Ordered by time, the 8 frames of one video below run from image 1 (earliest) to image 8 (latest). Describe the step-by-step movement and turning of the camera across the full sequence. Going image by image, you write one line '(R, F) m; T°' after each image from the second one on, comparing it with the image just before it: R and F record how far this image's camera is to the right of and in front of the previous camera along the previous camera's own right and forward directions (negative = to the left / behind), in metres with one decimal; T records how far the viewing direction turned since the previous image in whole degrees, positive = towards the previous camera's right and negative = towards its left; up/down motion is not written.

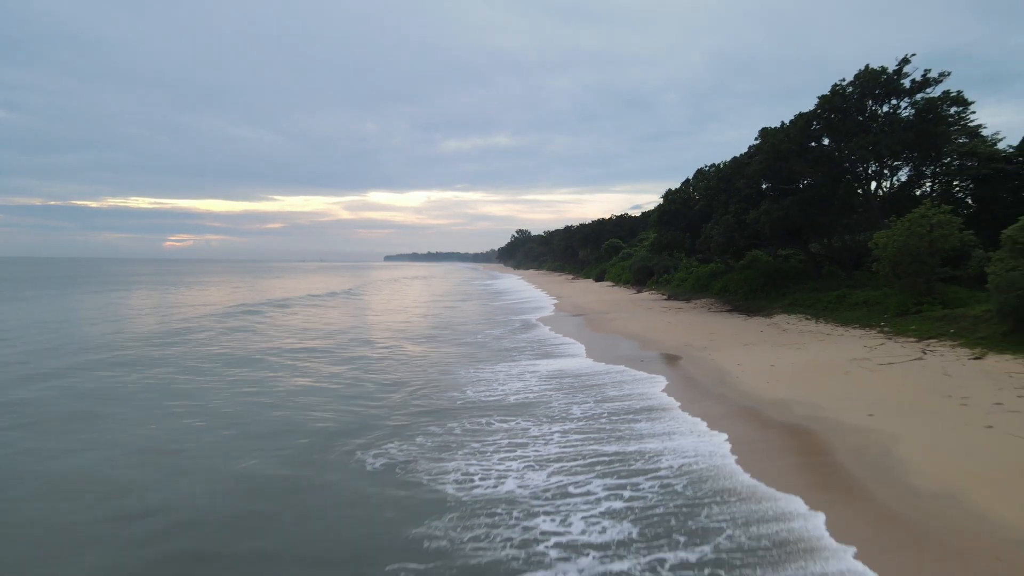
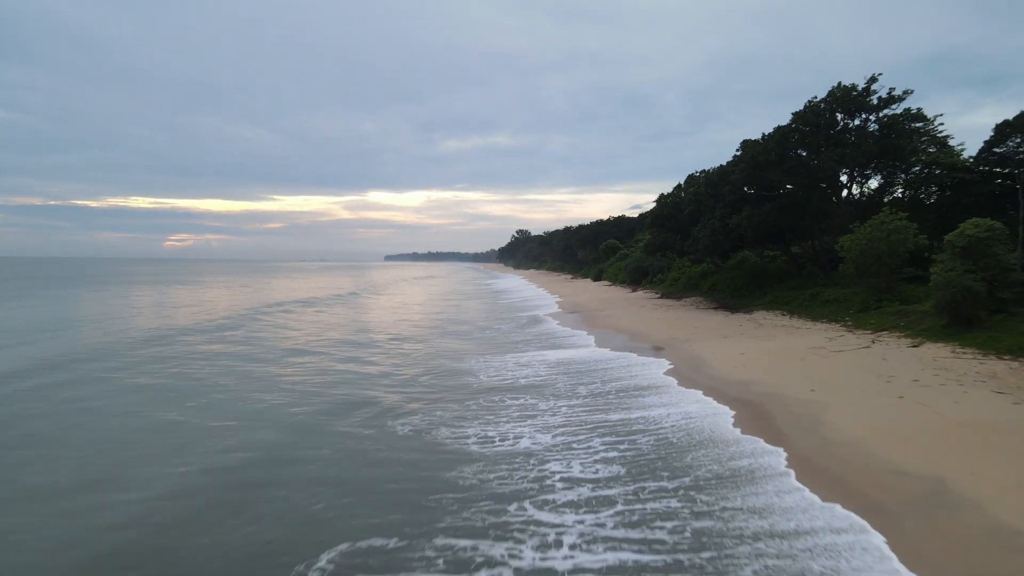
(-0.1, -1.5) m; 0°
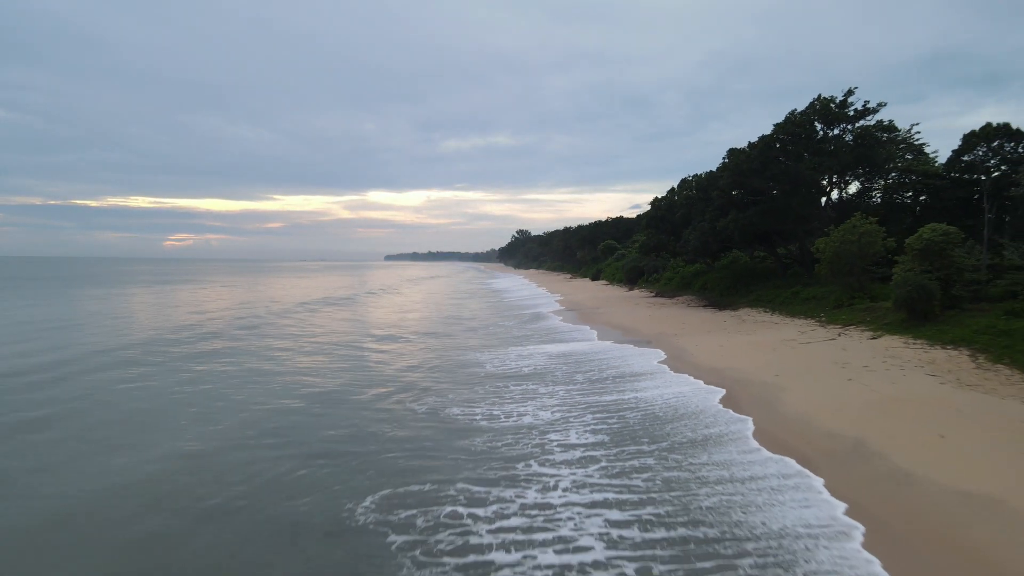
(-0.1, -1.2) m; 0°
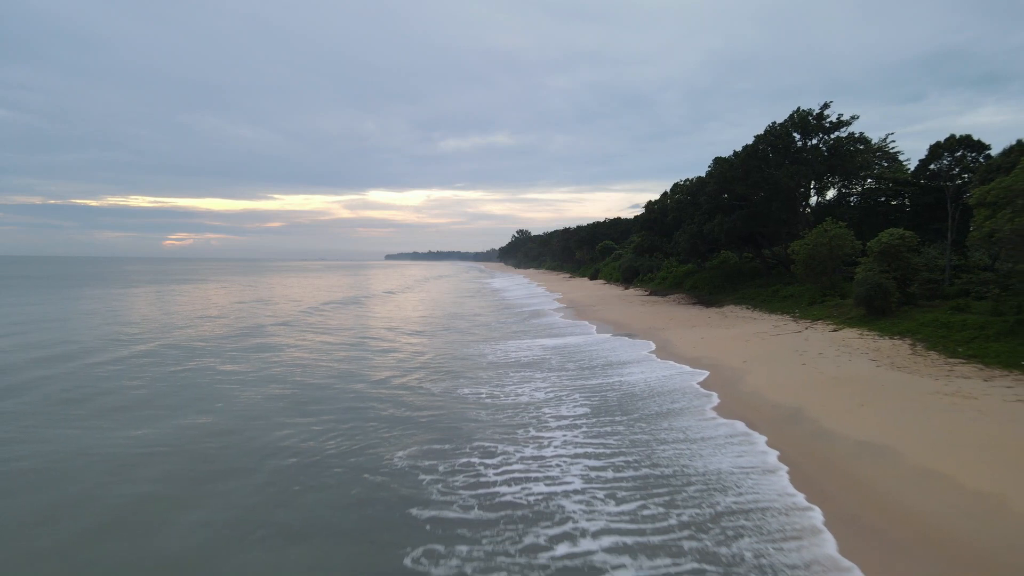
(-0.1, -1.4) m; 0°
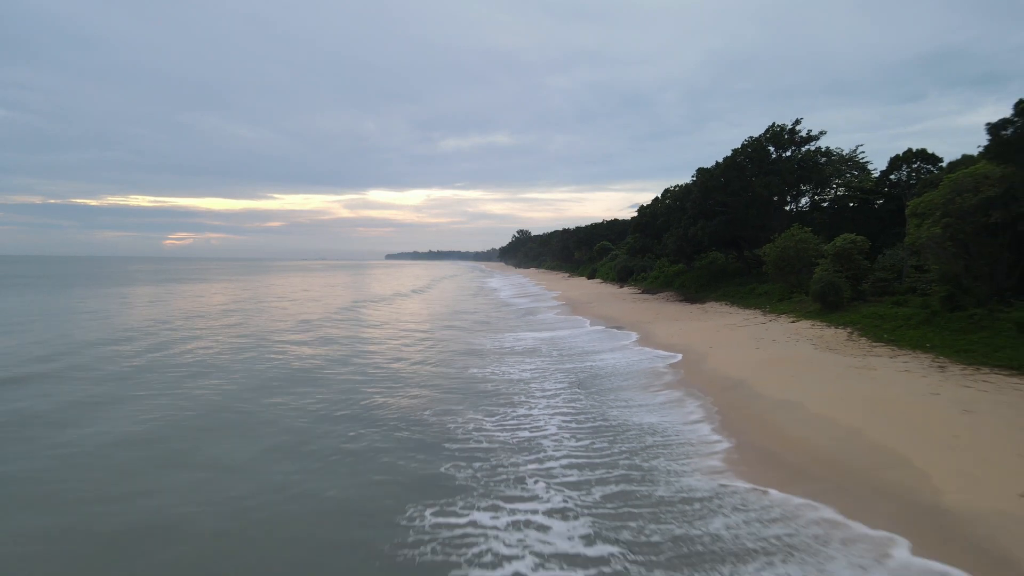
(-0.1, -2.1) m; 0°
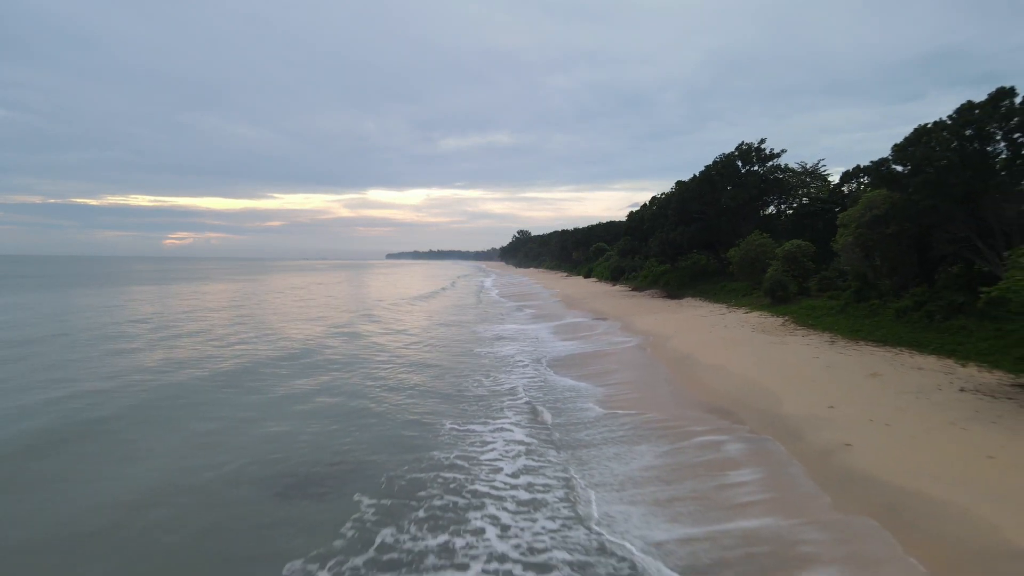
(-0.2, -3.2) m; 0°
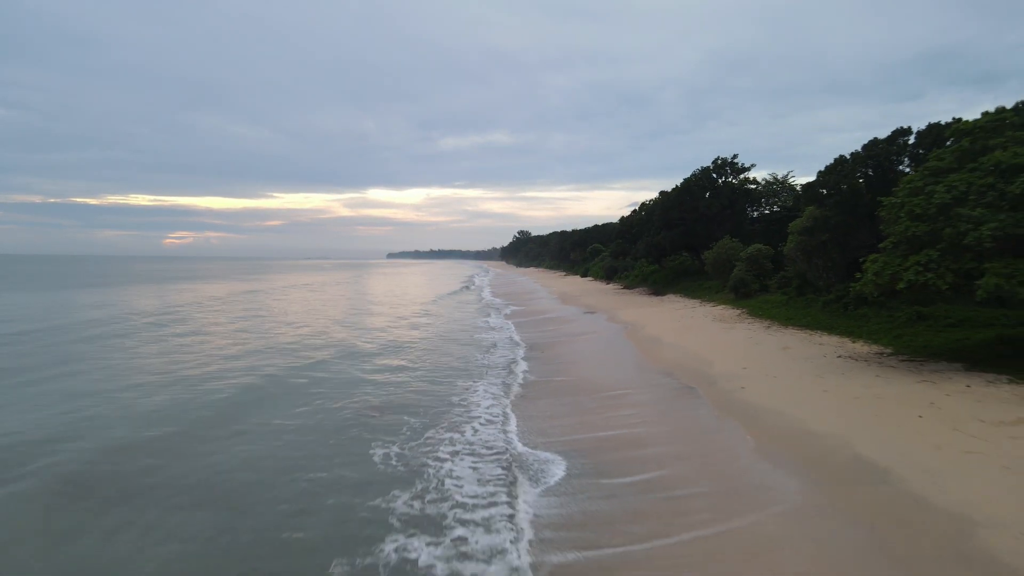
(-0.2, -3.3) m; 0°
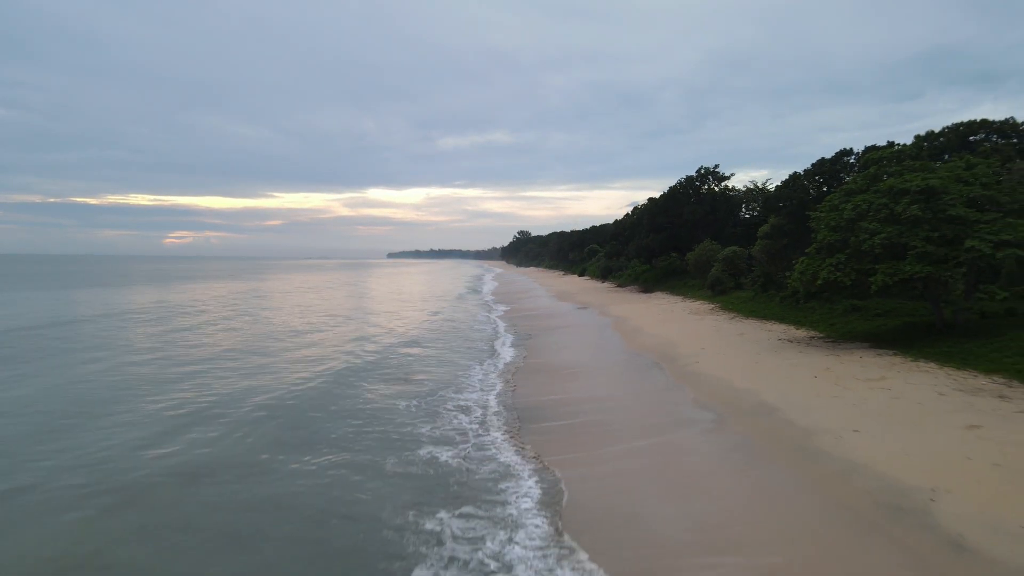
(-0.1, -2.7) m; 0°
